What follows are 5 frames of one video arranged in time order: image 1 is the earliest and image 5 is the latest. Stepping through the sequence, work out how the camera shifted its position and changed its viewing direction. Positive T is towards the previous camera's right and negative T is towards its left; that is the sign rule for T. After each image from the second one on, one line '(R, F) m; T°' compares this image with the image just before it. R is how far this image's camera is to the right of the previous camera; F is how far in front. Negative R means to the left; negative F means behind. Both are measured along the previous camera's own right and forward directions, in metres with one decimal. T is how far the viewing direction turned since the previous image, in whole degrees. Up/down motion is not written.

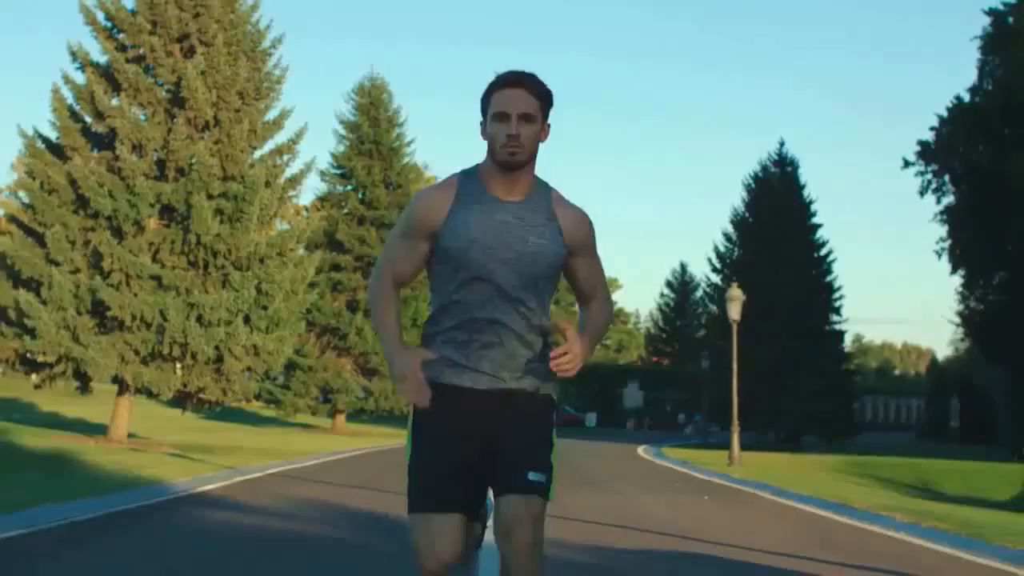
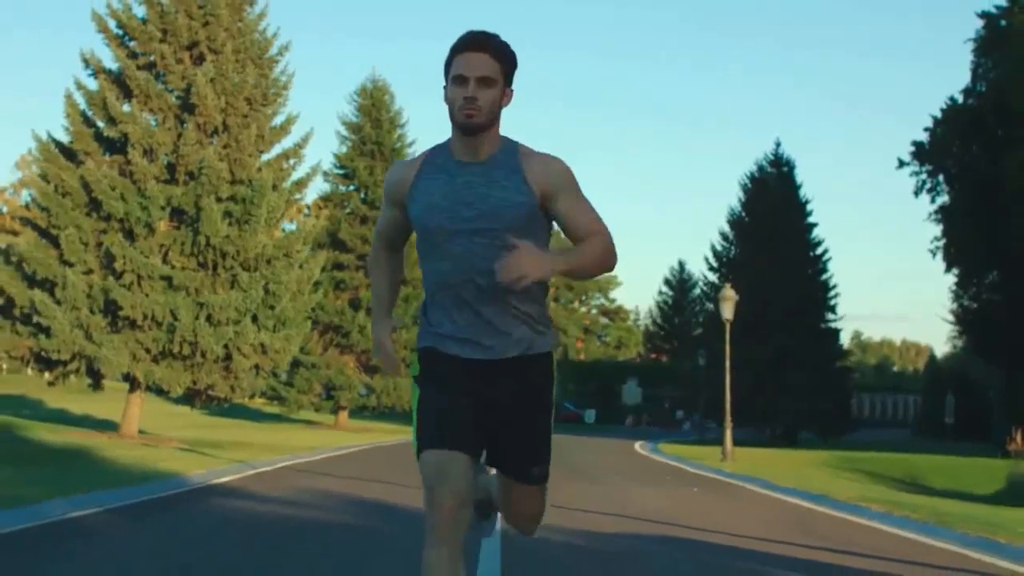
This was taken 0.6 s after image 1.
(0.0, -0.9) m; 0°
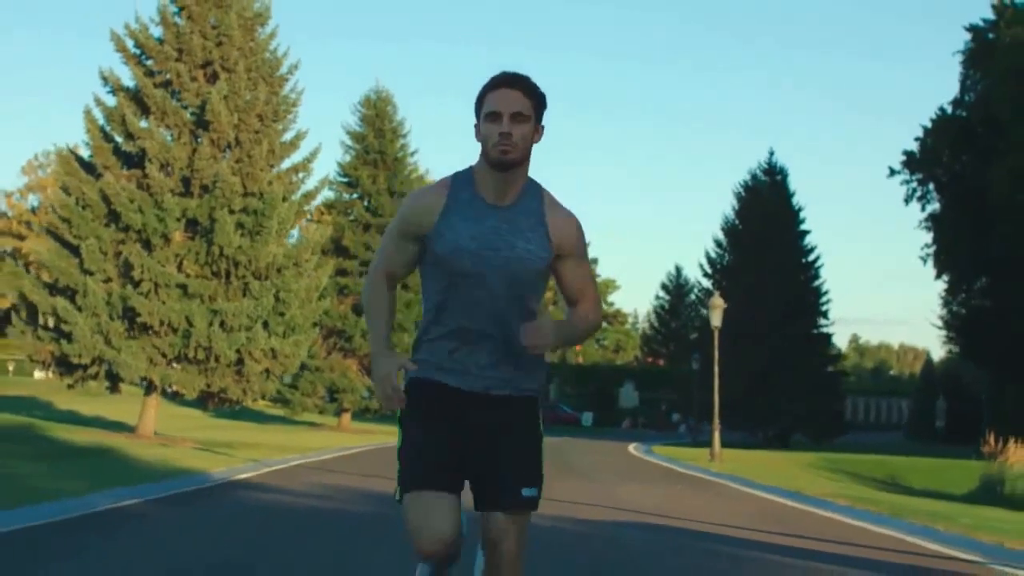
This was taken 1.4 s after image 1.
(0.0, -1.6) m; 0°
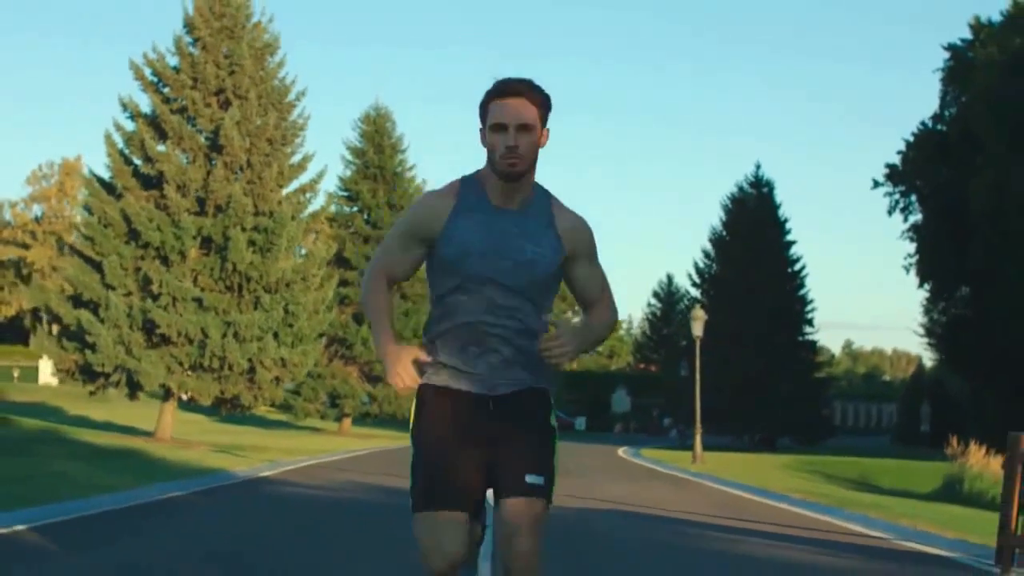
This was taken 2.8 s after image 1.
(0.0, -2.3) m; 0°
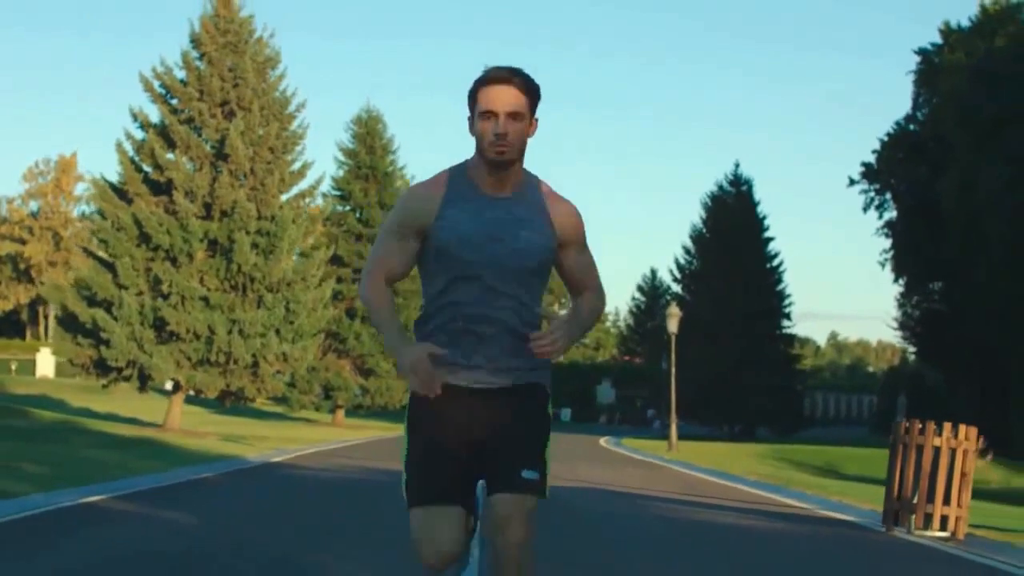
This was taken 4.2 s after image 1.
(0.0, -2.4) m; +1°
